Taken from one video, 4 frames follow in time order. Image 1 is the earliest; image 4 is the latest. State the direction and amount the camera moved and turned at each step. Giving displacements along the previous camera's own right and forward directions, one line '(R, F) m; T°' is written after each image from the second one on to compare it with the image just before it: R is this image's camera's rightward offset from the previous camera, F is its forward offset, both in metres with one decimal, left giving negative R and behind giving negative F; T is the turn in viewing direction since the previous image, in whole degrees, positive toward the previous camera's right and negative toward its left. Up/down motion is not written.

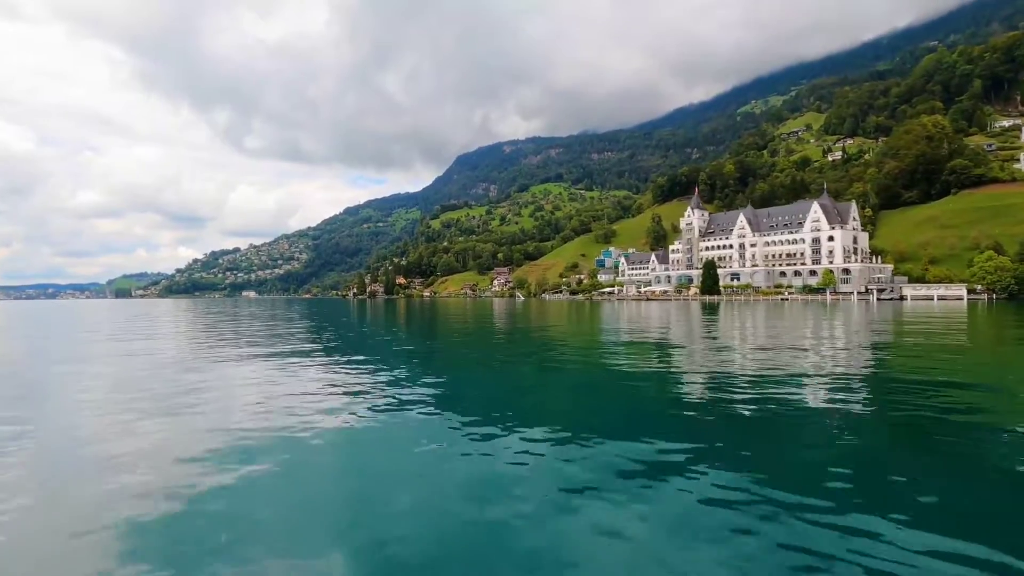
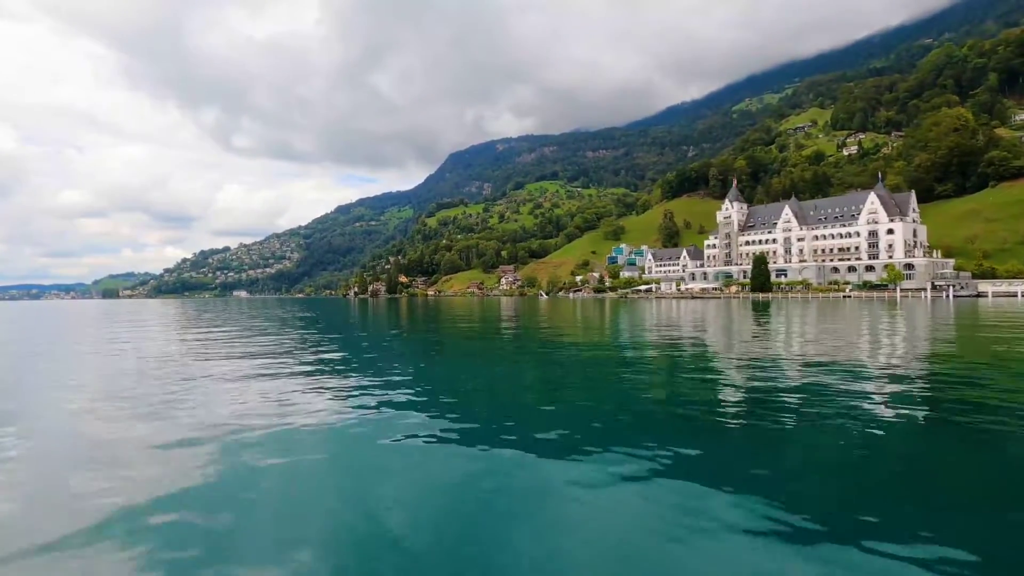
(-3.1, +3.1) m; +1°
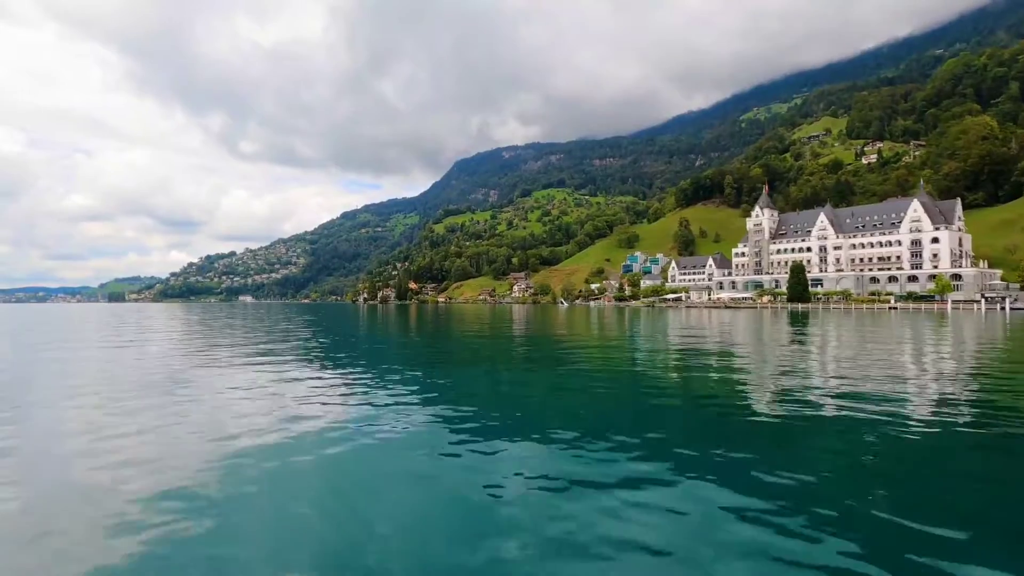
(-1.5, +1.5) m; 0°
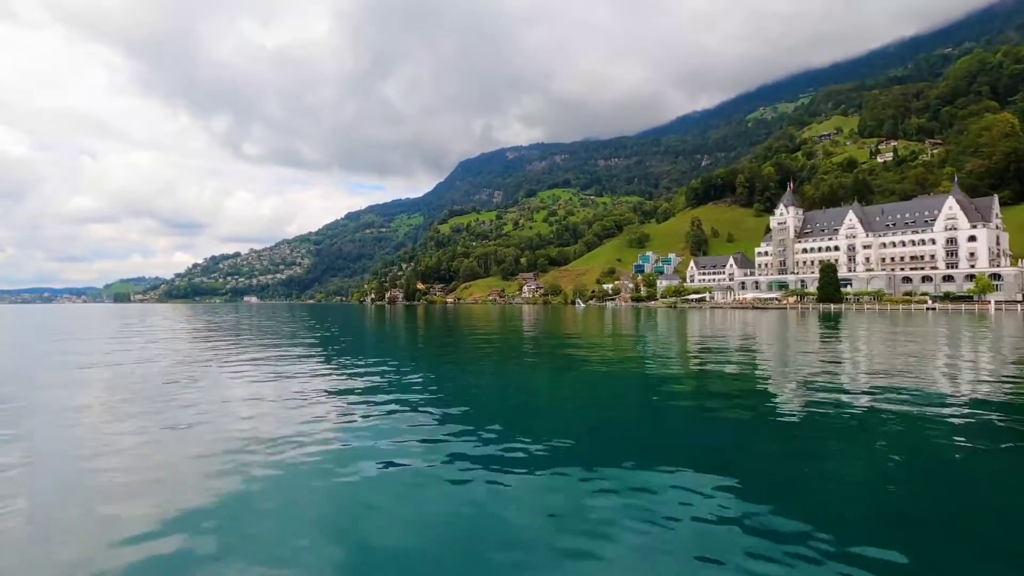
(-1.1, +1.2) m; 0°
